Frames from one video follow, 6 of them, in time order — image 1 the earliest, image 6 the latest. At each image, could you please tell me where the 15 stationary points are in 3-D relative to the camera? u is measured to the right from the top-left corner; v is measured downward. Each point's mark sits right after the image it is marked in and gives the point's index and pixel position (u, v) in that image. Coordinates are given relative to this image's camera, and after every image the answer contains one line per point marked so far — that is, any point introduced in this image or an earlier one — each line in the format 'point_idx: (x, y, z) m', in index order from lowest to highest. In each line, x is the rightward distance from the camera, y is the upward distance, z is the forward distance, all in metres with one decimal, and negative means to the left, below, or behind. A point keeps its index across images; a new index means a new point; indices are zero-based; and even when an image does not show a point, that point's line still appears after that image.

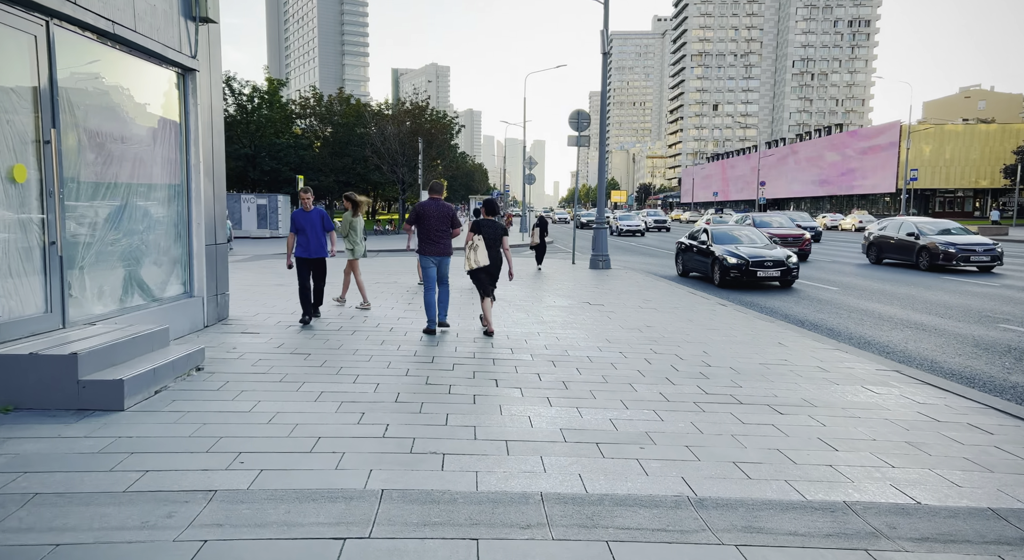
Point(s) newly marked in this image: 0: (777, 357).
0: (+2.8, -0.8, +7.3) m
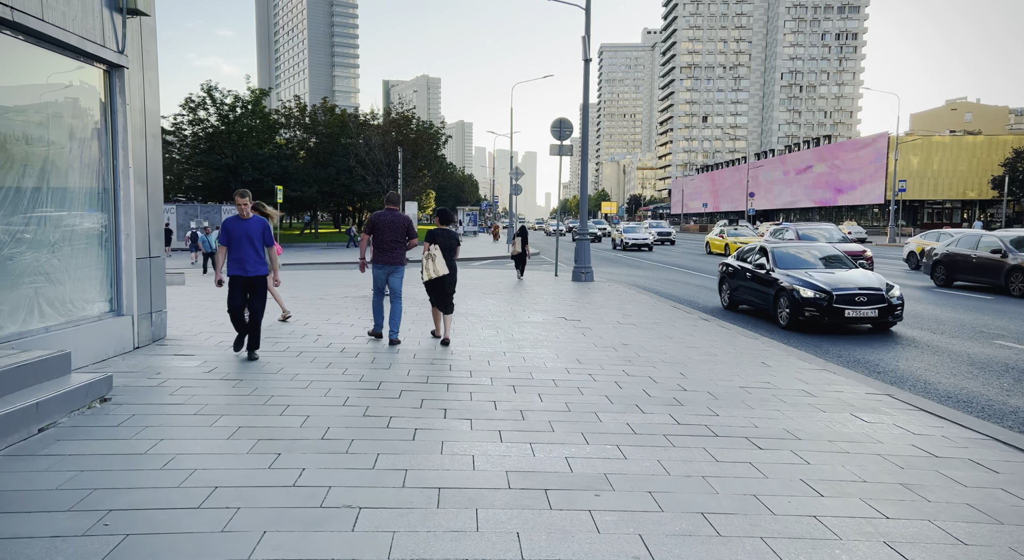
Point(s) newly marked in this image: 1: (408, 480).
0: (+2.4, -1.0, +6.7) m
1: (-0.5, -1.0, +3.6) m
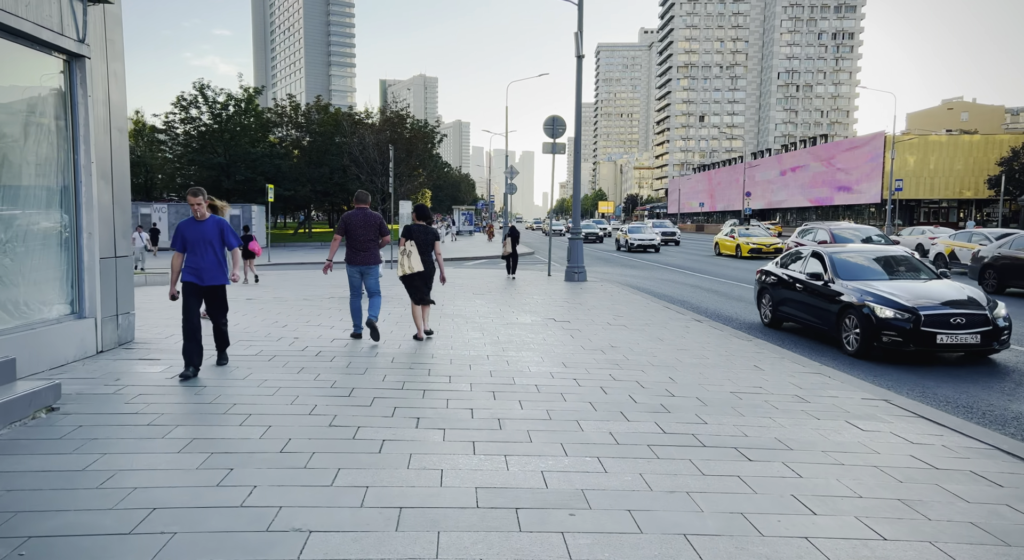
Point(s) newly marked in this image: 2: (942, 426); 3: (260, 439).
0: (+2.2, -1.0, +6.5) m
1: (-0.7, -1.0, +3.3) m
2: (+3.2, -1.1, +5.2) m
3: (-1.5, -0.9, +4.1) m
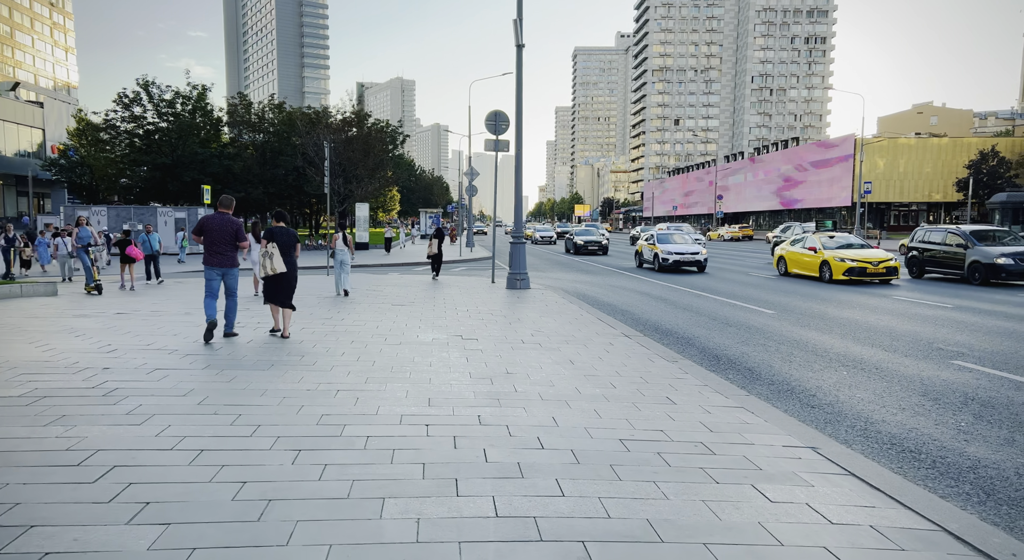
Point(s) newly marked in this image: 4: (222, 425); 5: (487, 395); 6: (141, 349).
0: (+1.1, -1.1, +5.2) m
1: (-1.8, -1.2, +2.0) m
2: (+2.1, -1.2, +4.0) m
3: (-2.6, -1.1, +2.7) m
4: (-2.0, -1.0, +4.7) m
5: (-0.2, -1.0, +6.1) m
6: (-3.8, -0.7, +7.0) m
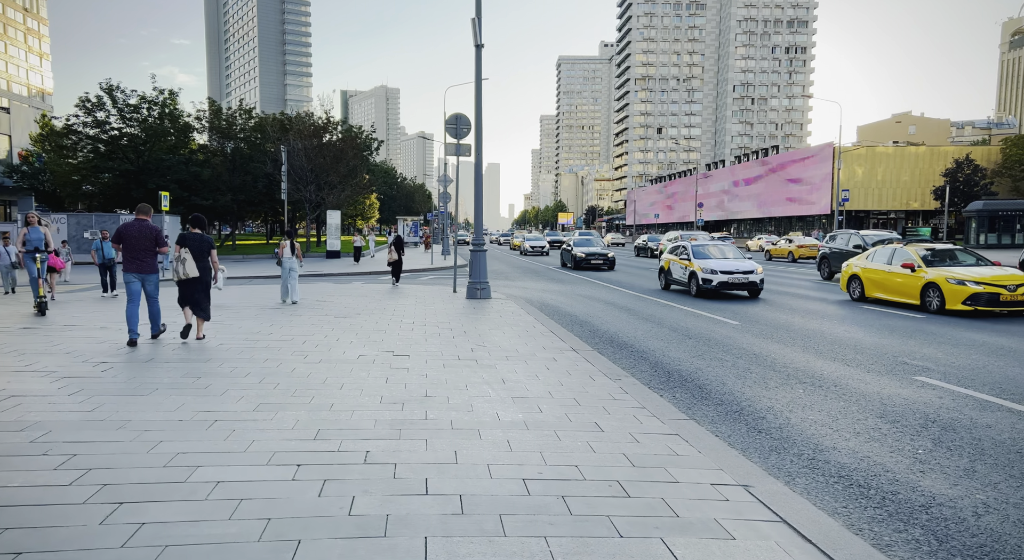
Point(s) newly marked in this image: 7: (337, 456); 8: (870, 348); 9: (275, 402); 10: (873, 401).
0: (+0.3, -1.2, +4.6) m
1: (-2.4, -1.3, +1.3) m
2: (+1.4, -1.3, +3.4) m
3: (-3.2, -1.1, +2.0) m
4: (-2.7, -1.1, +4.0) m
5: (-1.0, -1.1, +5.4) m
6: (-4.6, -0.8, +6.3) m
7: (-1.1, -1.1, +4.6) m
8: (+5.5, -1.0, +10.6) m
9: (-2.0, -1.0, +5.9) m
10: (+3.9, -1.3, +7.4) m
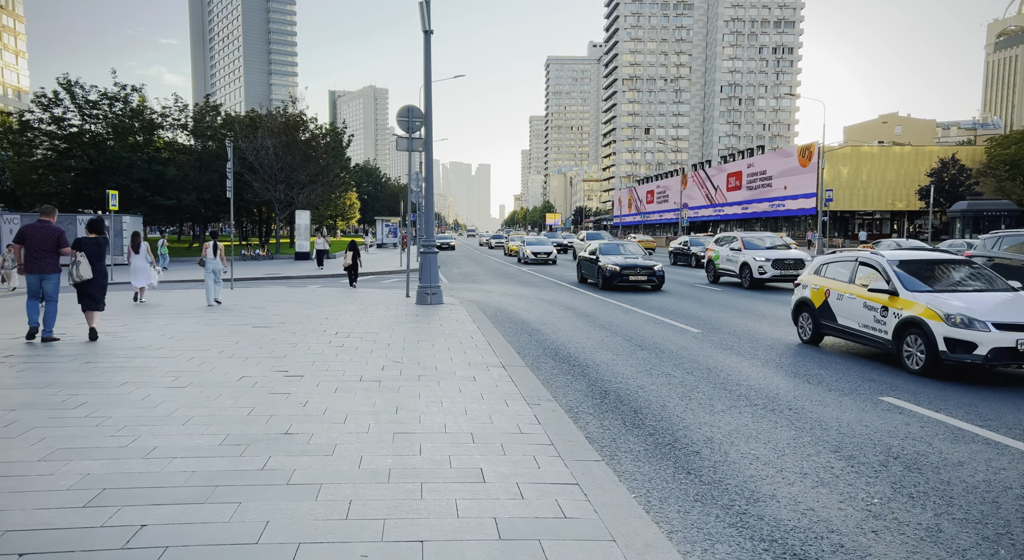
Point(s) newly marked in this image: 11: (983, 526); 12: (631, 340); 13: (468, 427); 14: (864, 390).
0: (-0.6, -1.3, +3.5) m
1: (-3.3, -1.3, +0.1) m
2: (+0.5, -1.4, +2.3) m
3: (-4.1, -1.2, +0.8) m
4: (-3.5, -1.2, +2.9) m
5: (-1.9, -1.2, +4.3) m
6: (-5.5, -0.9, +5.1) m
7: (-2.1, -1.2, +3.5) m
8: (+4.5, -1.1, +9.6) m
9: (-2.9, -1.1, +4.8) m
10: (+3.0, -1.4, +6.4) m
11: (+3.0, -1.5, +4.4) m
12: (+2.0, -1.0, +11.7) m
13: (-0.4, -1.2, +5.8) m
14: (+4.0, -1.2, +7.9) m
